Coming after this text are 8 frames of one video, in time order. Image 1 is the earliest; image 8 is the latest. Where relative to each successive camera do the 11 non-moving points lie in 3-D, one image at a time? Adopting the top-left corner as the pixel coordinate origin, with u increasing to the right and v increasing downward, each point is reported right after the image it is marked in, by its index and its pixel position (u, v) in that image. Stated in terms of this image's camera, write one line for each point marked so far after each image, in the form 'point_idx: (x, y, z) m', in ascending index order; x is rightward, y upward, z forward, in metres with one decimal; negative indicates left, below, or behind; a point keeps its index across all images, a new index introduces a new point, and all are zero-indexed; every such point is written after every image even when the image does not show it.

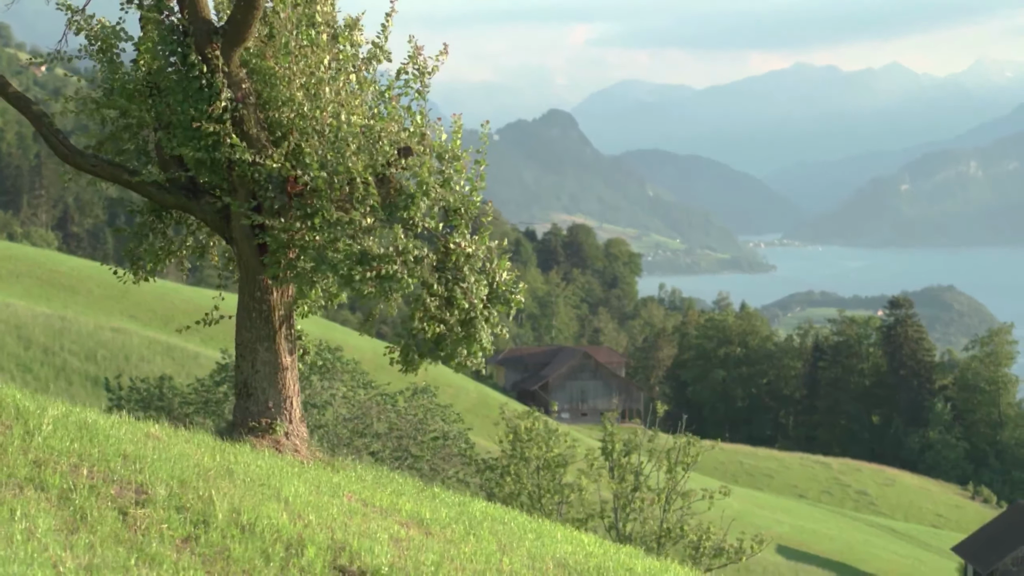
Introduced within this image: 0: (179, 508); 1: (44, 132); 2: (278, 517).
0: (-3.7, -2.4, +10.7) m
1: (-8.9, +2.9, +18.4) m
2: (-2.8, -2.7, +11.3) m
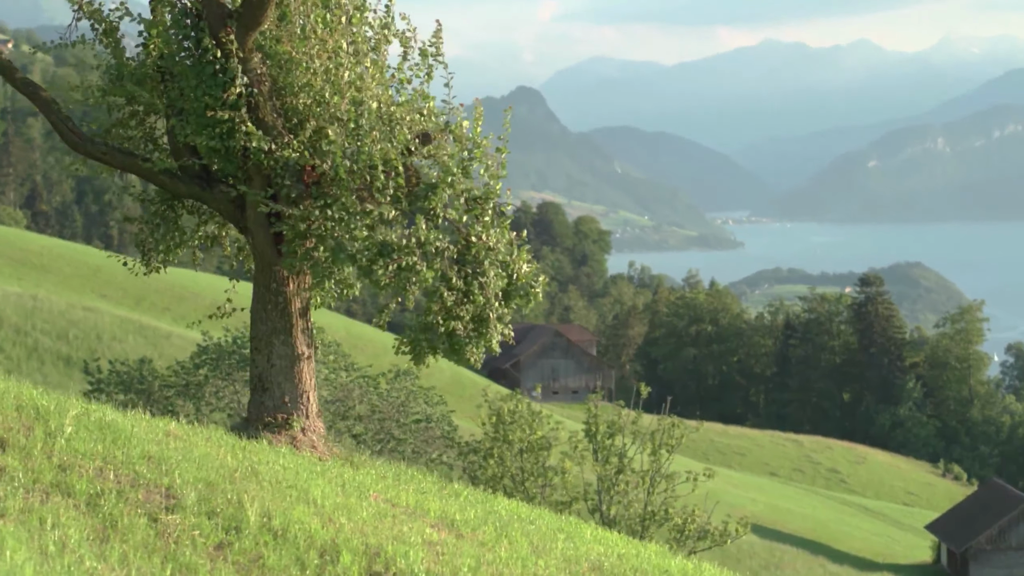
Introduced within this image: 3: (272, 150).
0: (-3.2, -2.4, +10.3) m
1: (-8.5, +3.1, +17.9) m
2: (-2.3, -2.6, +10.9) m
3: (-4.4, +2.5, +17.4) m
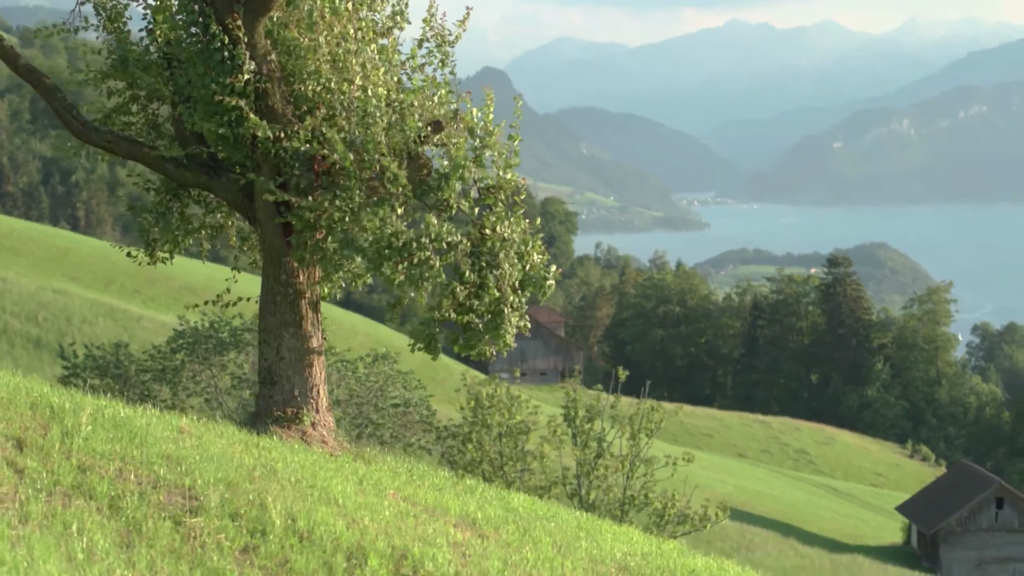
0: (-2.9, -2.4, +10.0) m
1: (-8.2, +3.3, +17.5) m
2: (-2.0, -2.6, +10.7) m
3: (-4.1, +2.6, +17.0) m
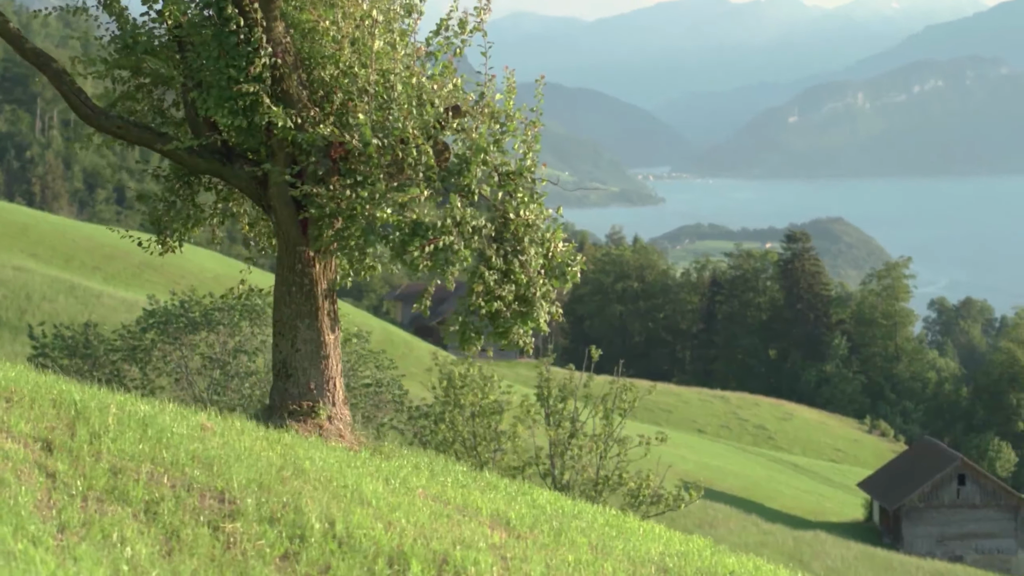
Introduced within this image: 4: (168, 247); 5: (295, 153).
0: (-2.4, -2.3, +9.6) m
1: (-7.8, +3.5, +16.9) m
2: (-1.5, -2.5, +10.3) m
3: (-3.7, +2.8, +16.5) m
4: (-7.0, +0.8, +19.6) m
5: (-3.8, +2.4, +17.0) m
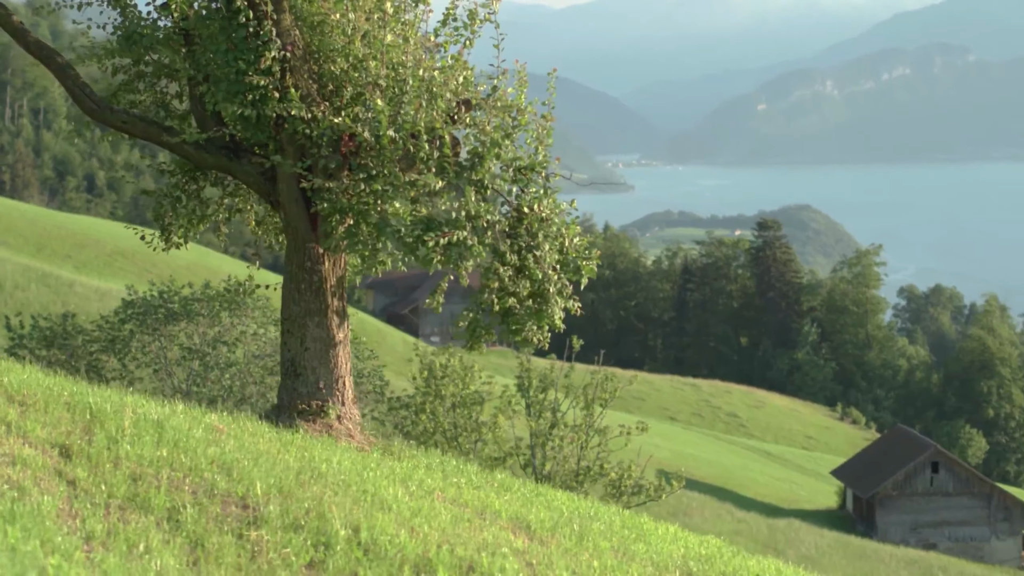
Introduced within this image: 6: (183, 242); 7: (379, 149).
0: (-2.1, -2.3, +9.4) m
1: (-7.6, +3.5, +16.6) m
2: (-1.2, -2.5, +10.1) m
3: (-3.5, +2.8, +16.2) m
4: (-6.8, +0.9, +19.3) m
5: (-3.6, +2.4, +16.7) m
6: (-6.6, +0.9, +19.5) m
7: (-2.2, +2.3, +15.9) m
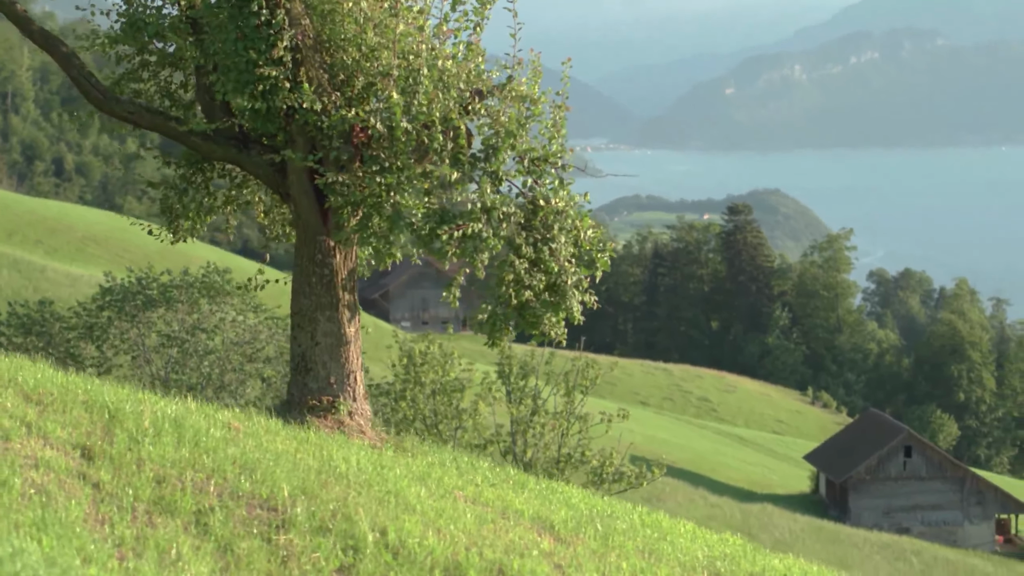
0: (-1.8, -2.3, +9.1) m
1: (-7.4, +3.6, +16.2) m
2: (-0.9, -2.5, +9.8) m
3: (-3.2, +2.9, +15.9) m
4: (-6.6, +1.0, +18.9) m
5: (-3.4, +2.5, +16.4) m
6: (-6.4, +1.1, +19.2) m
7: (-1.9, +2.4, +15.6) m
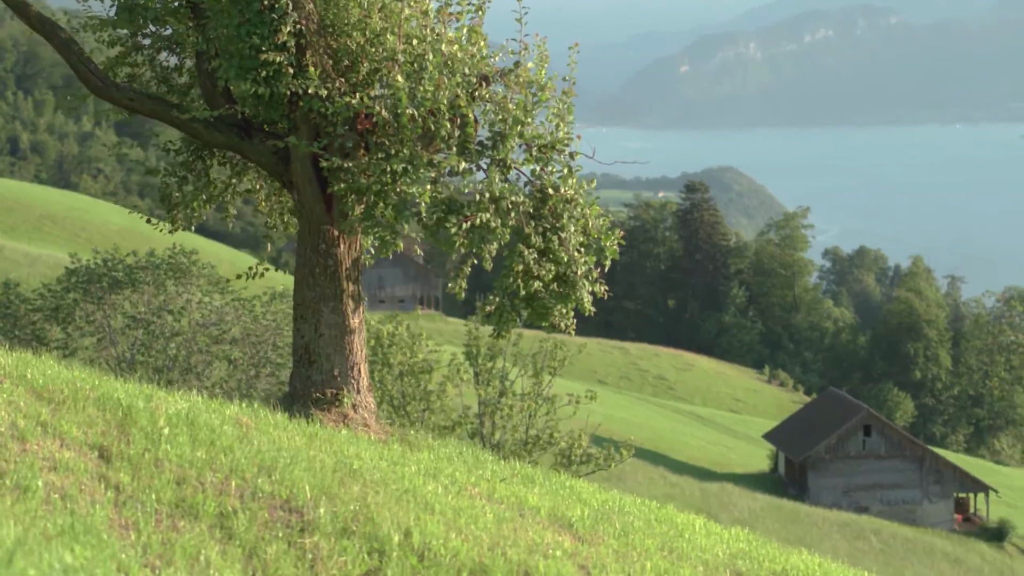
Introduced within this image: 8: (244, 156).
0: (-1.5, -2.2, +8.9) m
1: (-7.2, +3.8, +15.8) m
2: (-0.7, -2.4, +9.6) m
3: (-3.1, +3.1, +15.5) m
4: (-6.5, +1.2, +18.5) m
5: (-3.2, +2.7, +16.1) m
6: (-6.3, +1.3, +18.8) m
7: (-1.8, +2.5, +15.2) m
8: (-4.9, +2.4, +17.4) m
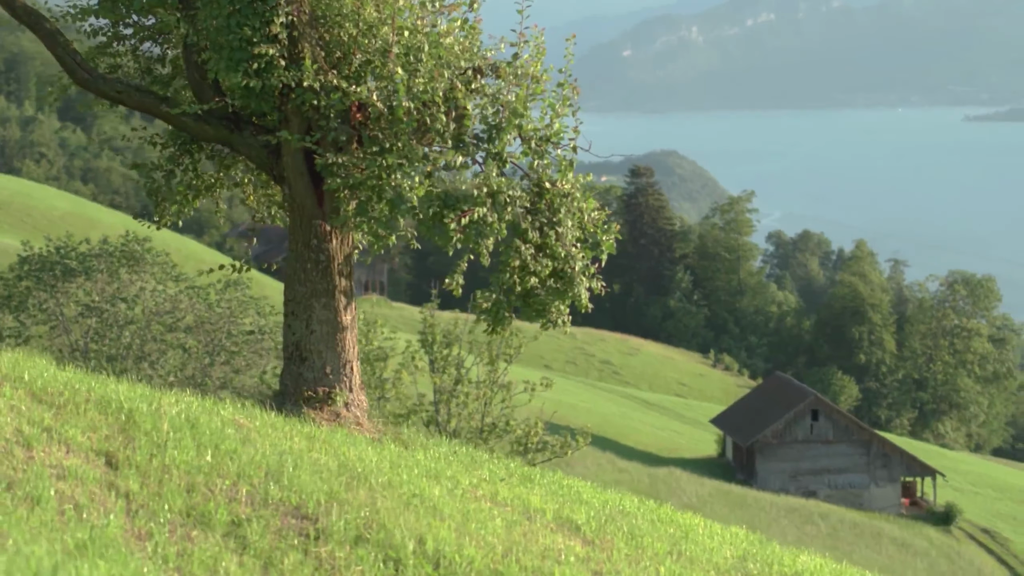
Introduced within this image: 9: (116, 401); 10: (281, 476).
0: (-1.4, -2.2, +8.6) m
1: (-7.2, +3.9, +15.3) m
2: (-0.5, -2.4, +9.3) m
3: (-3.1, +3.1, +15.2) m
4: (-6.6, +1.3, +18.1) m
5: (-3.3, +2.8, +15.7) m
6: (-6.5, +1.4, +18.3) m
7: (-1.8, +2.6, +14.9) m
8: (-5.0, +2.5, +17.0) m
9: (-4.1, -1.1, +9.8) m
10: (-2.2, -1.8, +9.4) m
